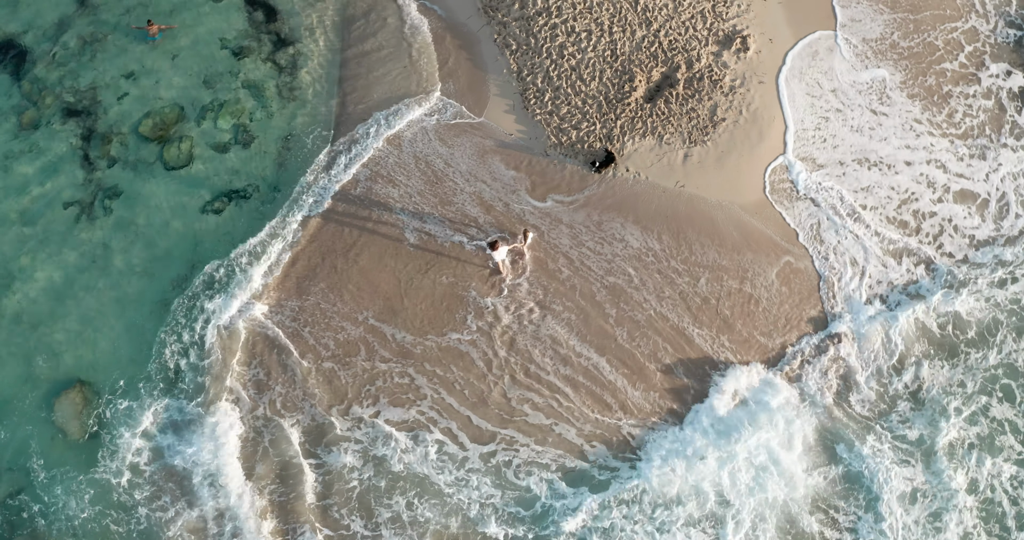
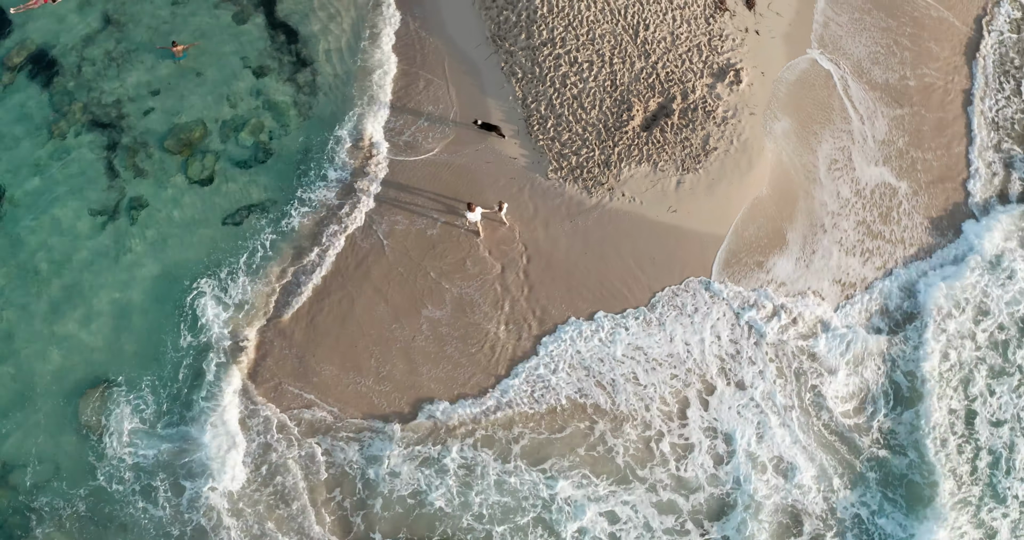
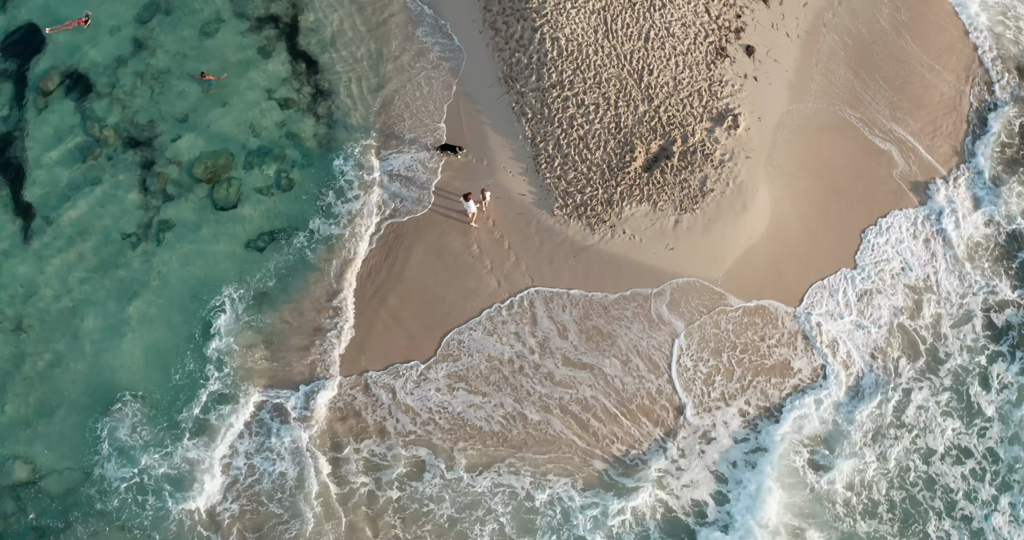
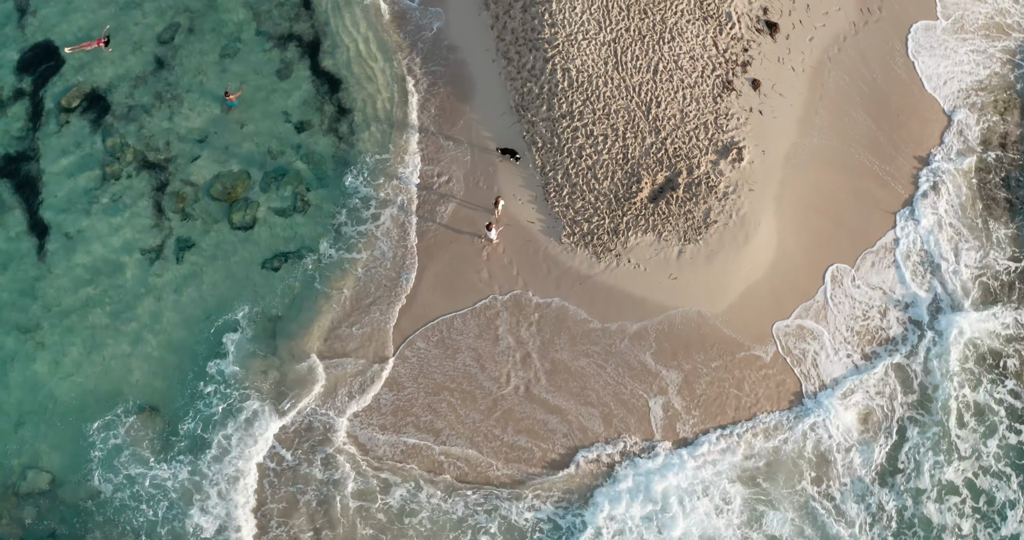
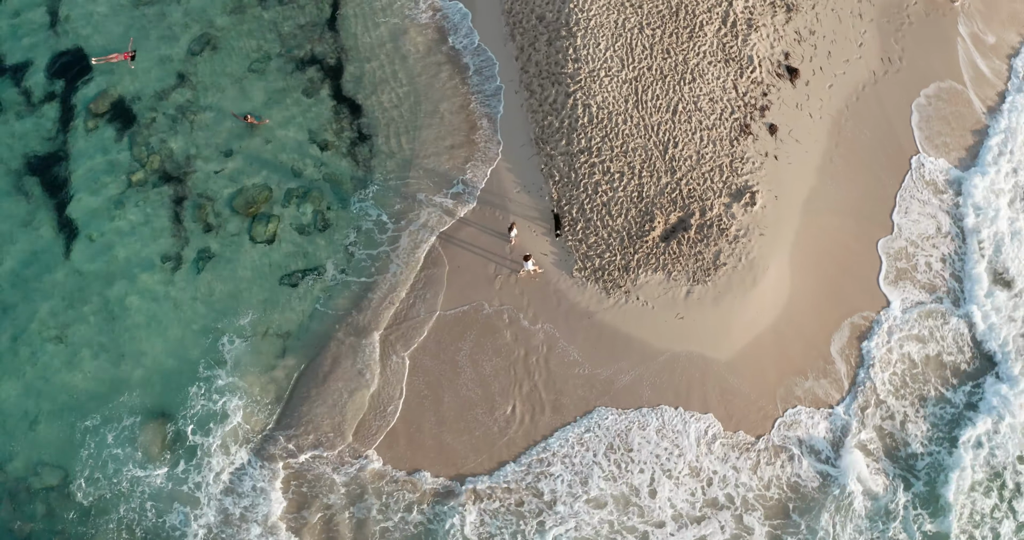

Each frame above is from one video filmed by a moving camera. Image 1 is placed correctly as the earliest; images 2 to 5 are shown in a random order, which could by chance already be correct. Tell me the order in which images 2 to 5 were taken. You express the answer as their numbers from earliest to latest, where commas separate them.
2, 3, 4, 5
